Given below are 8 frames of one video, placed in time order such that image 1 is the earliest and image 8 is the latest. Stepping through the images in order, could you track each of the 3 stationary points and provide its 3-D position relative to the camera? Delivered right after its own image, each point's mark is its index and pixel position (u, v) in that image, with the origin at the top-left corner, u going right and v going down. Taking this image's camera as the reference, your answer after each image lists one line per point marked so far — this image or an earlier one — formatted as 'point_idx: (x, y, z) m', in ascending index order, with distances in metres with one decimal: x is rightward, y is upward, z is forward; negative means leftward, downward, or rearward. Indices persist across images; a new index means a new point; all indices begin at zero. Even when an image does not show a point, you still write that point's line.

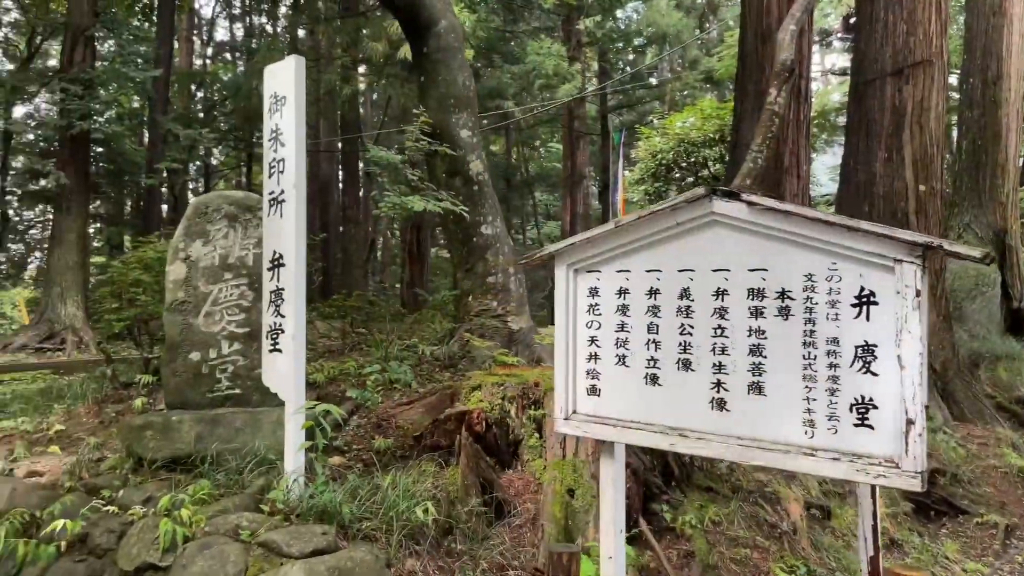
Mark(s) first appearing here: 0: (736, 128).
0: (+1.5, +1.1, +5.7) m
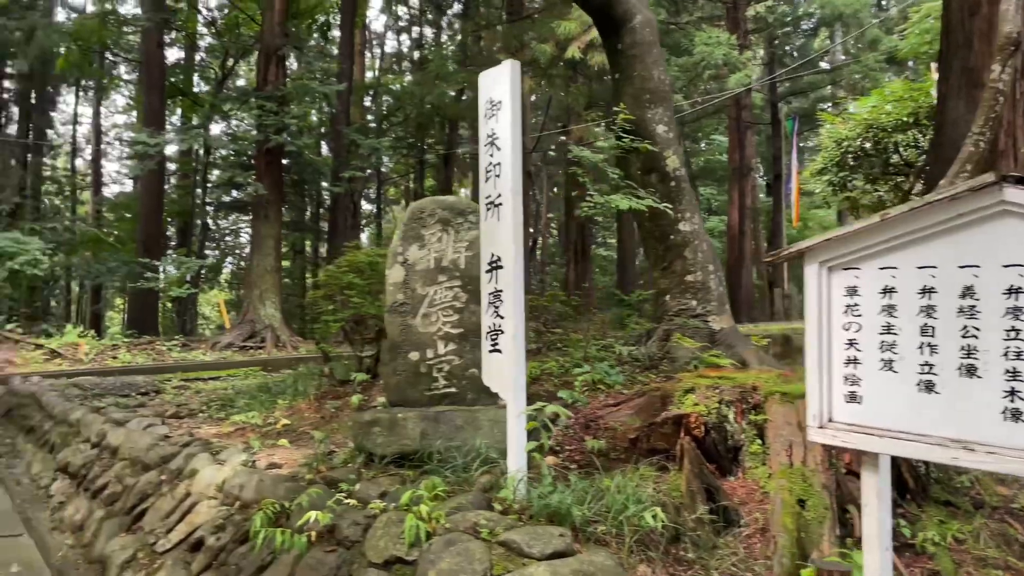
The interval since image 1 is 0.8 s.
0: (+2.8, +1.2, +5.3) m
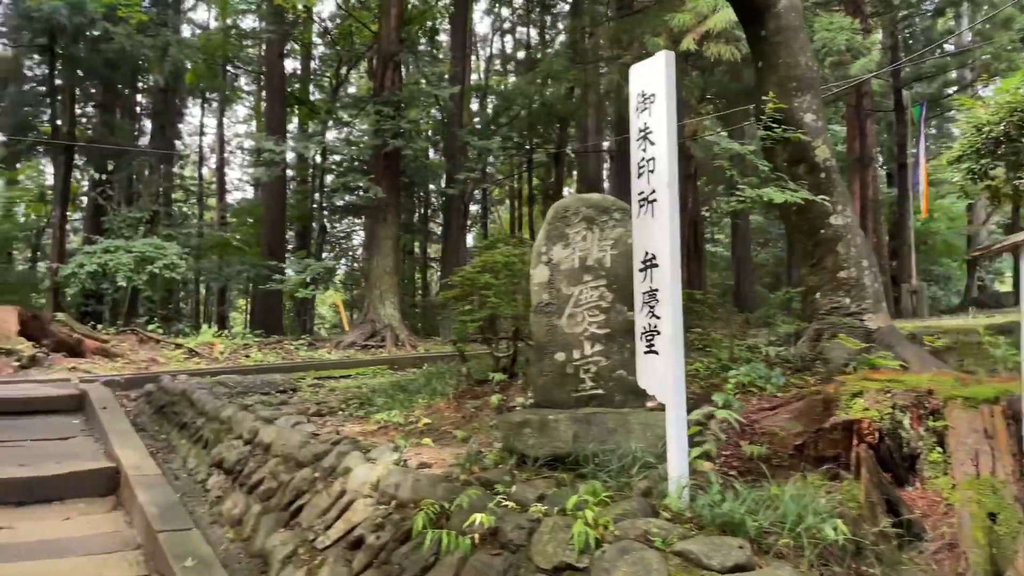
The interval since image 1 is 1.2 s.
0: (+3.6, +1.2, +4.8) m
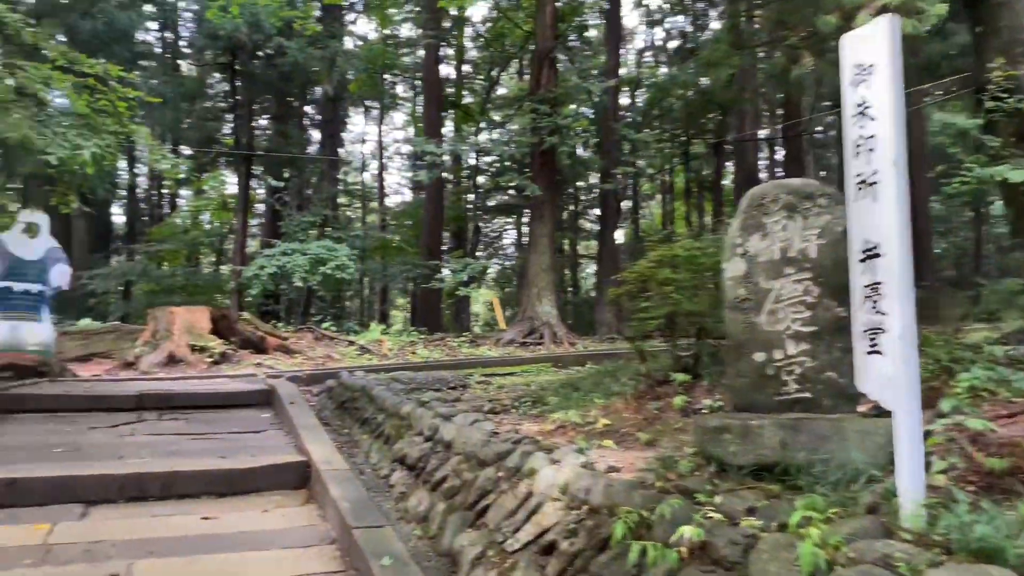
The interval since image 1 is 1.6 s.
0: (+4.6, +1.3, +3.9) m
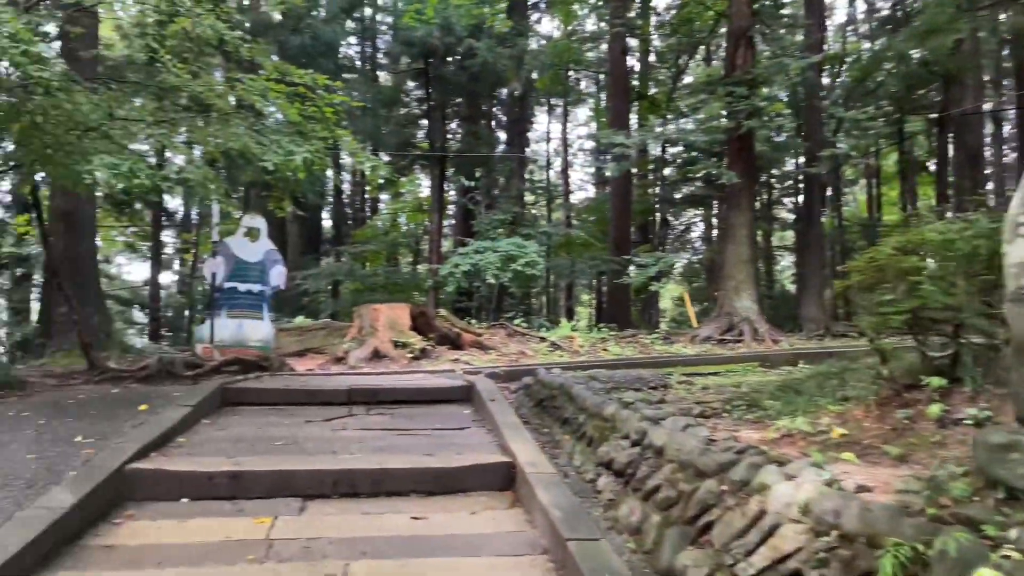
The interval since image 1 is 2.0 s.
0: (+5.4, +1.4, +2.5) m
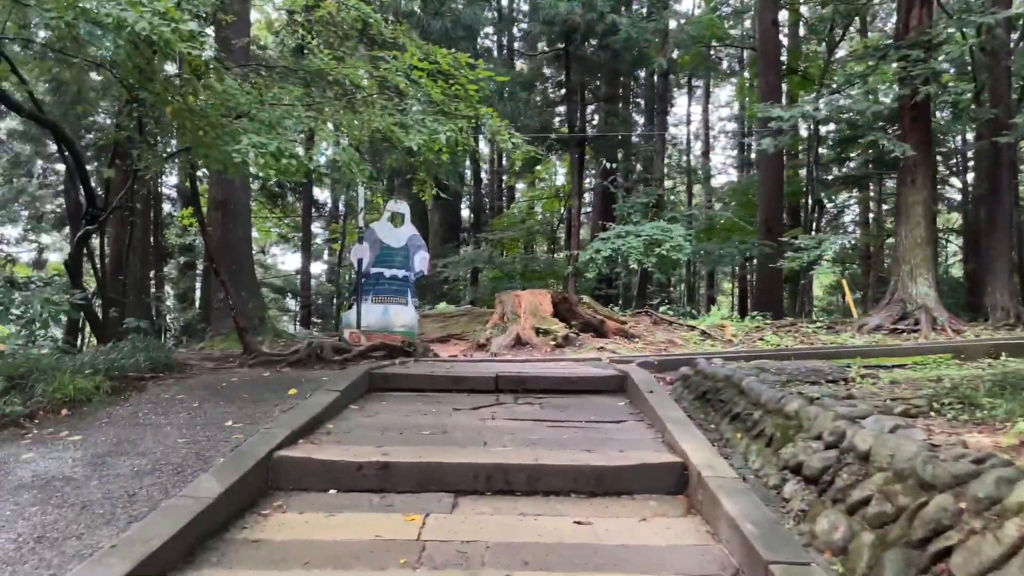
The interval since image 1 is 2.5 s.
0: (+5.8, +1.4, +1.1) m
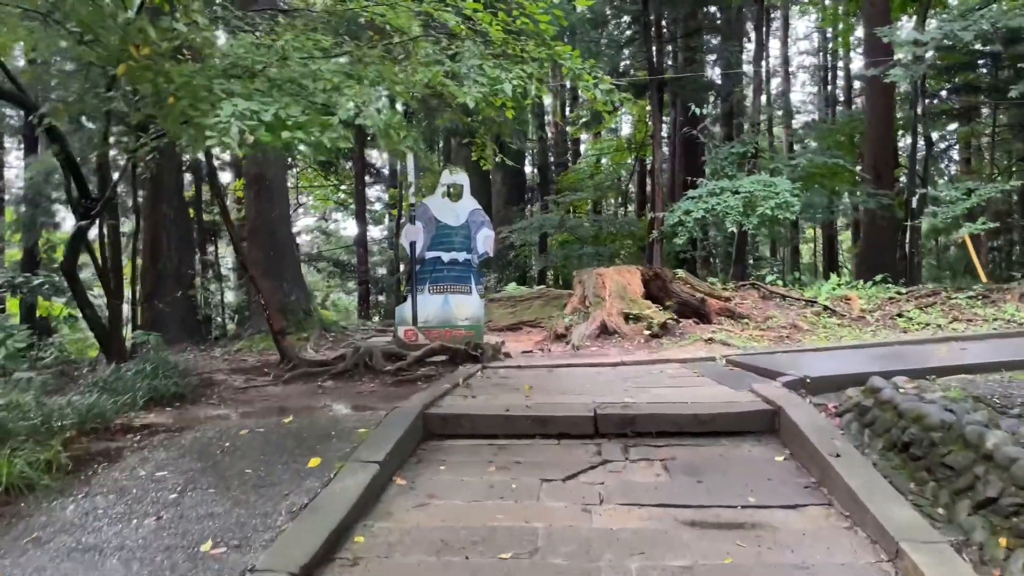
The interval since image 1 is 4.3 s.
0: (+5.9, +1.3, -1.1) m
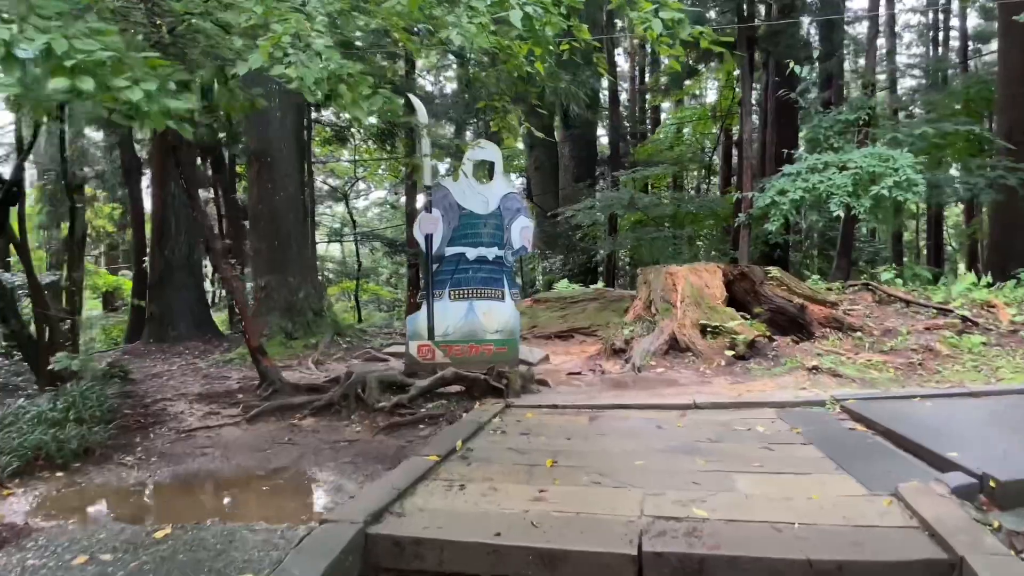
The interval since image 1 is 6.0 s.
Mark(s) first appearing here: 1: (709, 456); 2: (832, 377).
0: (+5.3, +0.9, -3.4) m
1: (+0.9, -0.8, +3.8) m
2: (+2.2, -0.6, +5.7) m
